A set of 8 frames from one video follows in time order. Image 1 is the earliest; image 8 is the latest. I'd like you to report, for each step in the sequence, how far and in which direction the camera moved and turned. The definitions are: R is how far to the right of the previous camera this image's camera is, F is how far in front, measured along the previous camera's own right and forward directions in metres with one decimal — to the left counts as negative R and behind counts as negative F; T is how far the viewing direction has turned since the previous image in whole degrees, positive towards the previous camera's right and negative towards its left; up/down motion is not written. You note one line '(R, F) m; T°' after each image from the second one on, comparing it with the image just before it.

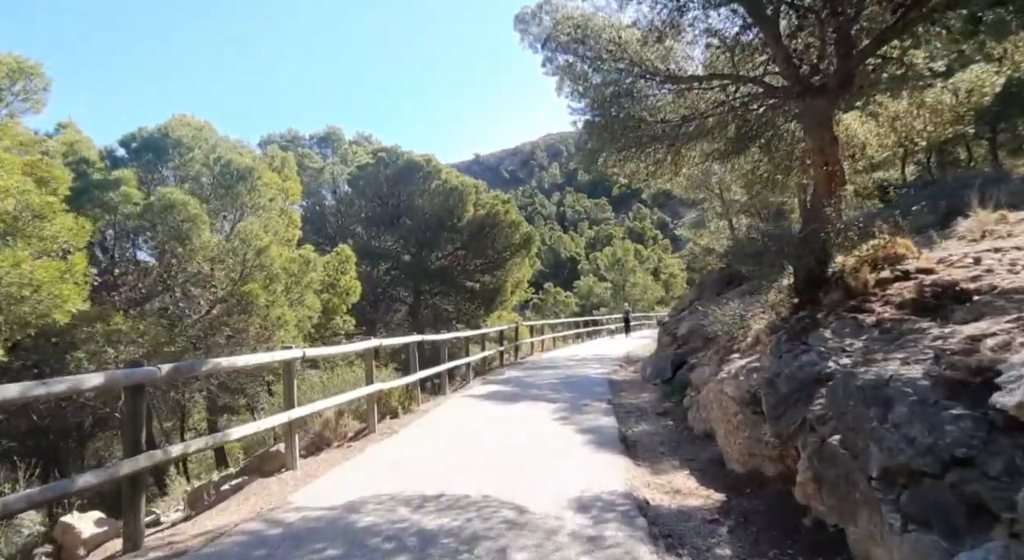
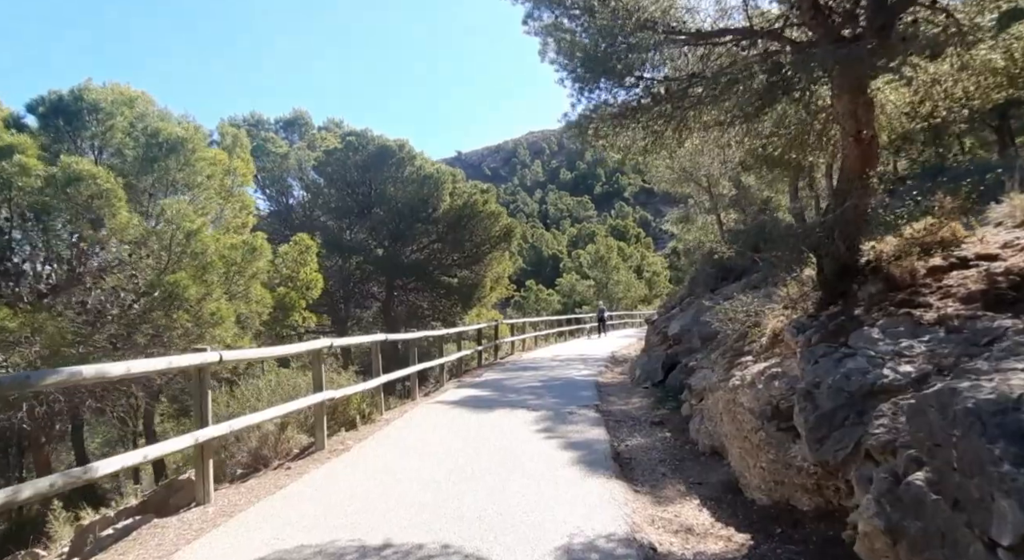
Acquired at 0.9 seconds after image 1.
(+0.1, +1.1) m; +2°
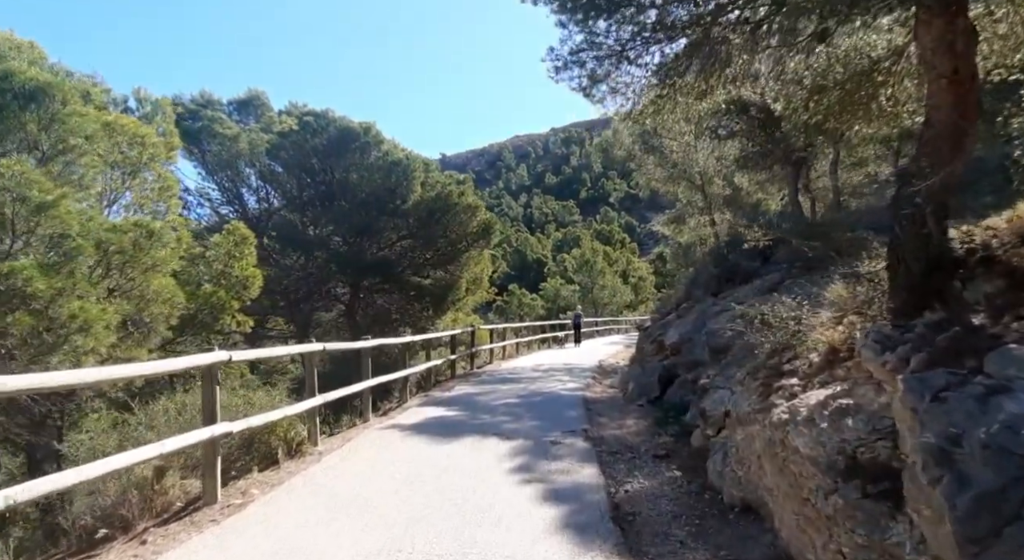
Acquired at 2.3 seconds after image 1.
(+0.2, +1.5) m; +2°
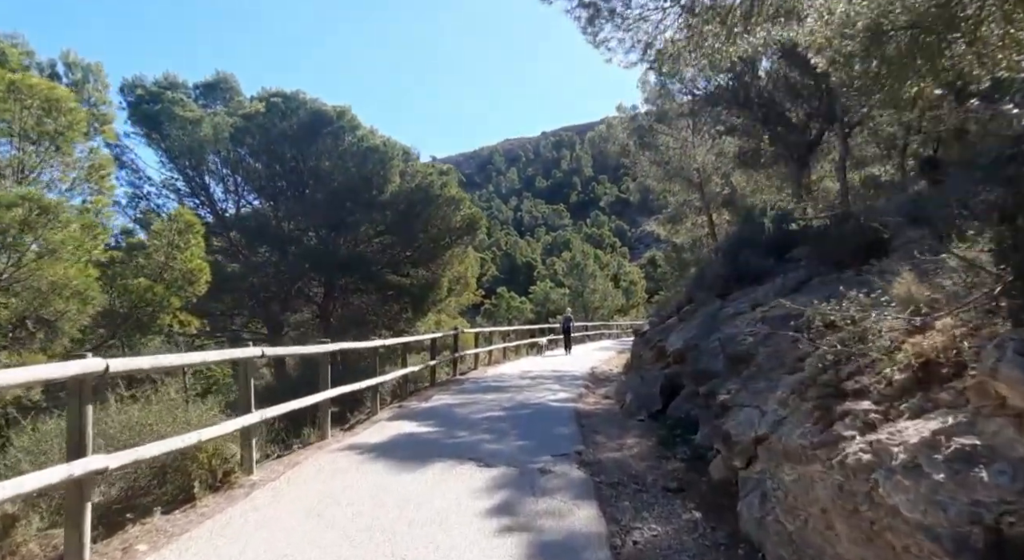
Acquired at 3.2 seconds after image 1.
(+0.1, +1.1) m; +1°
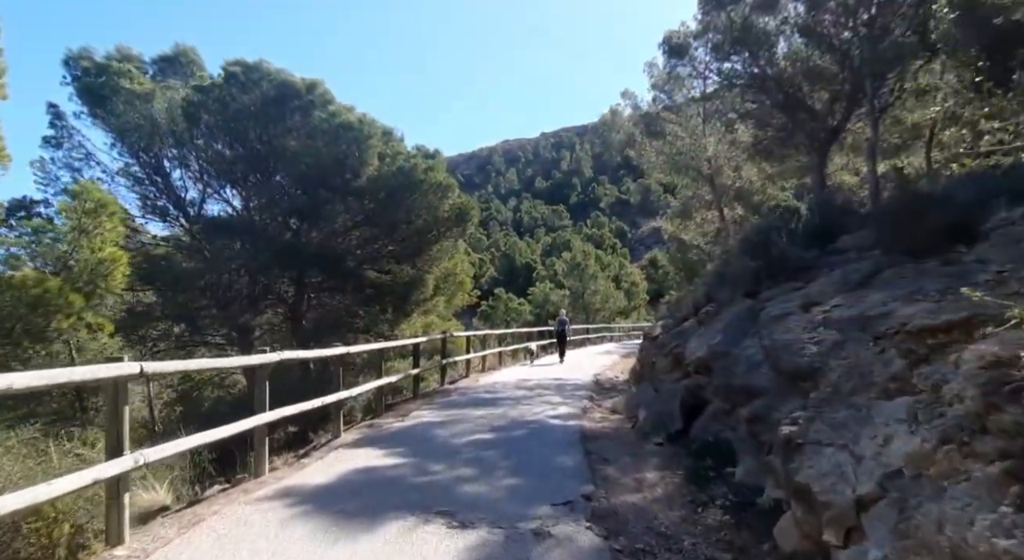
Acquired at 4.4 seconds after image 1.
(+0.1, +1.5) m; 0°
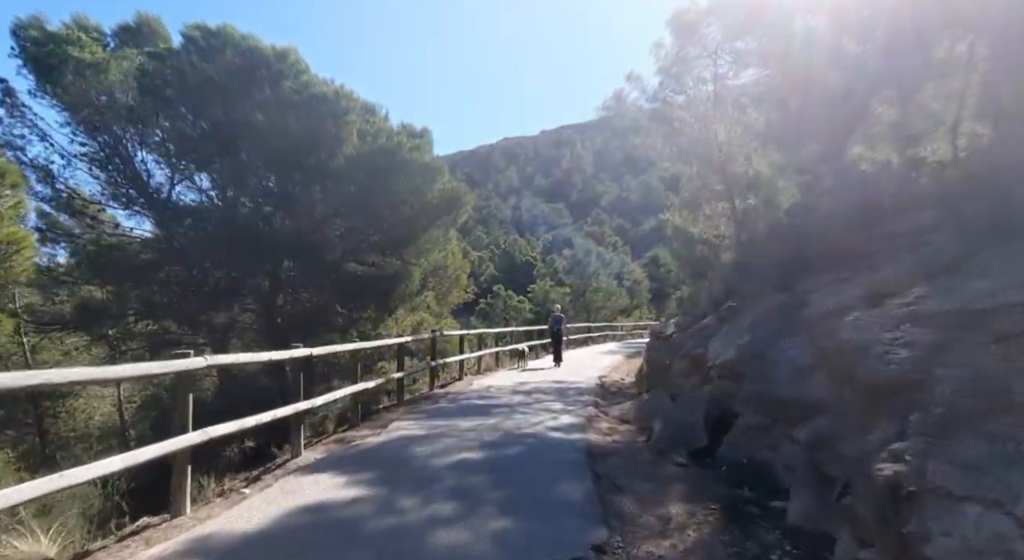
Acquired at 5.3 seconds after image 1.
(+0.1, +1.2) m; 0°
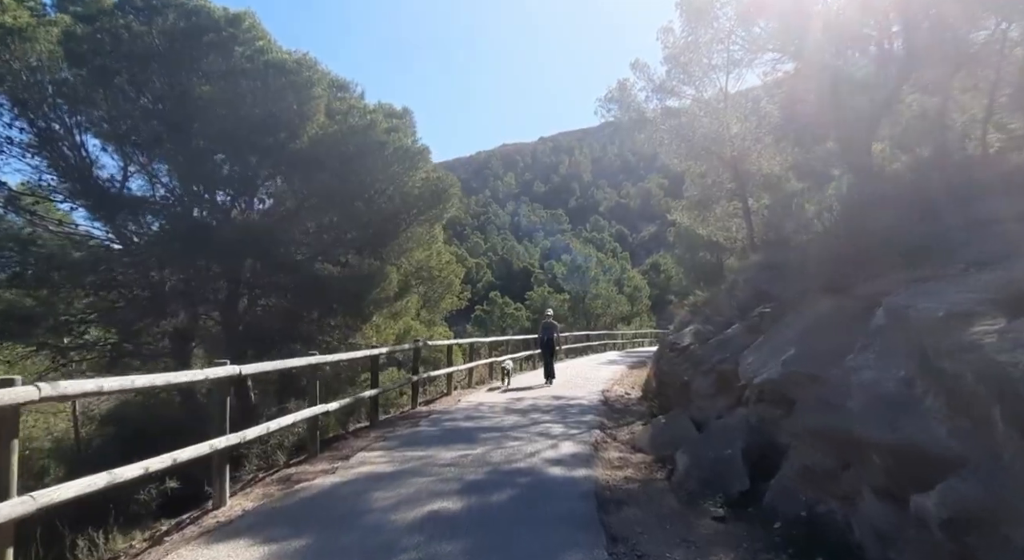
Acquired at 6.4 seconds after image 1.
(+0.1, +1.4) m; 0°
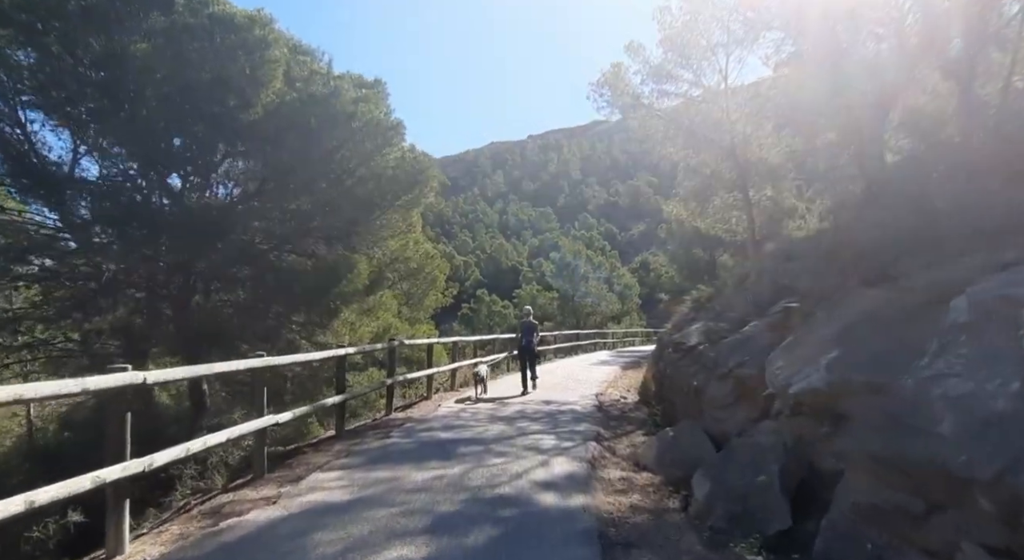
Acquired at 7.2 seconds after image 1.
(0.0, +1.0) m; +1°
